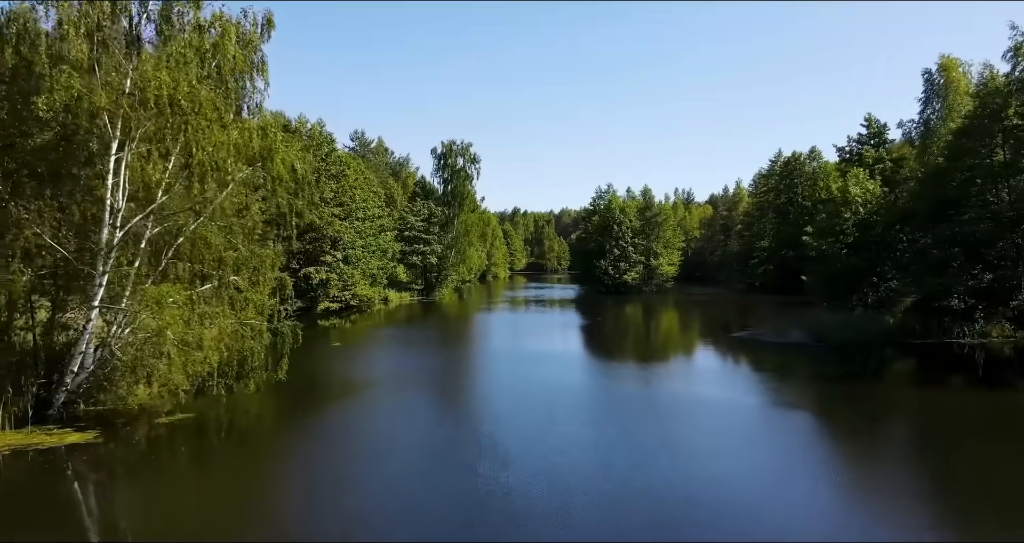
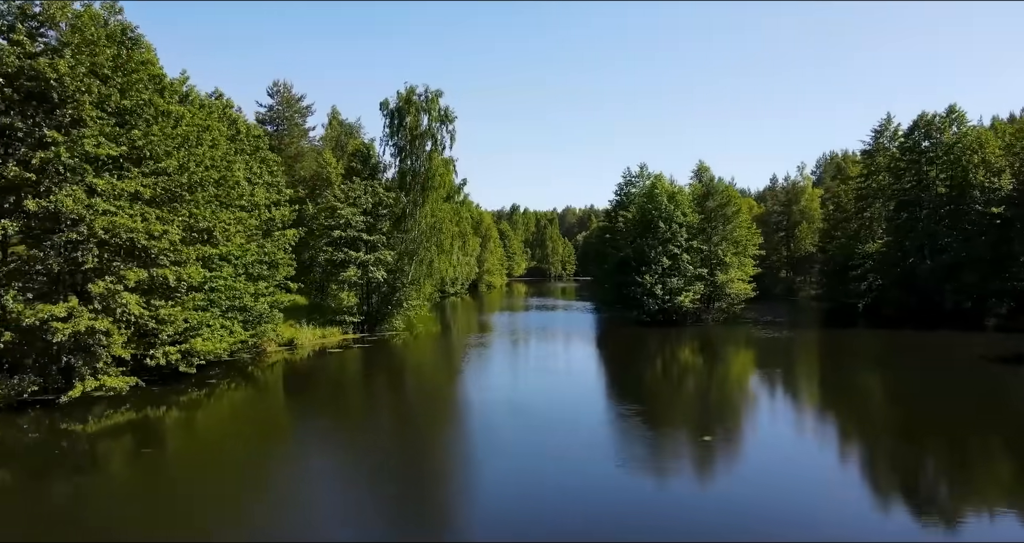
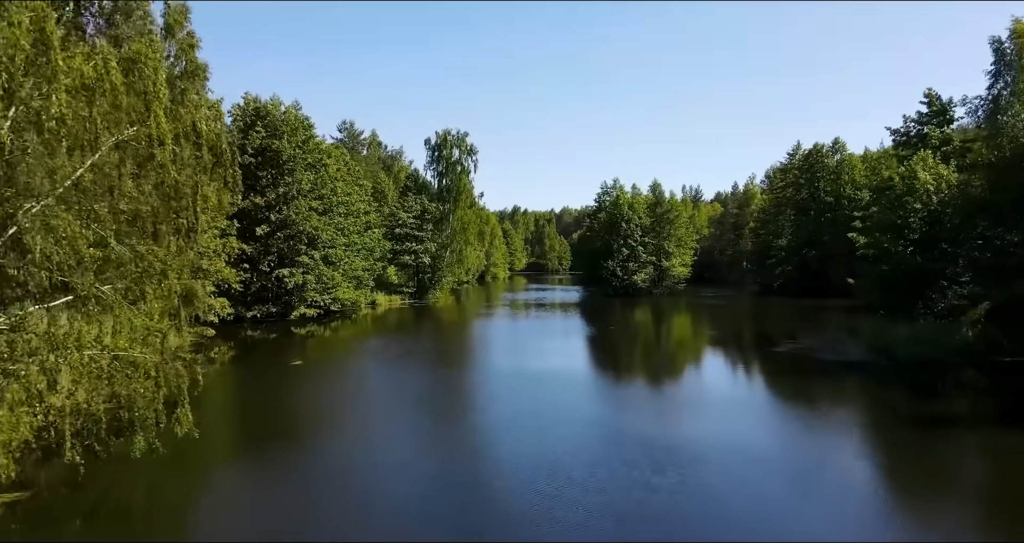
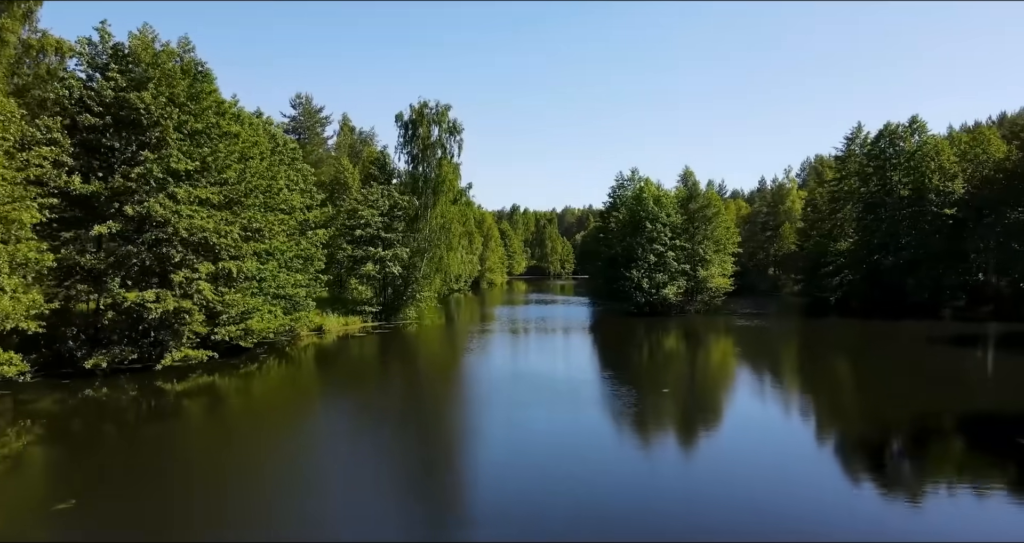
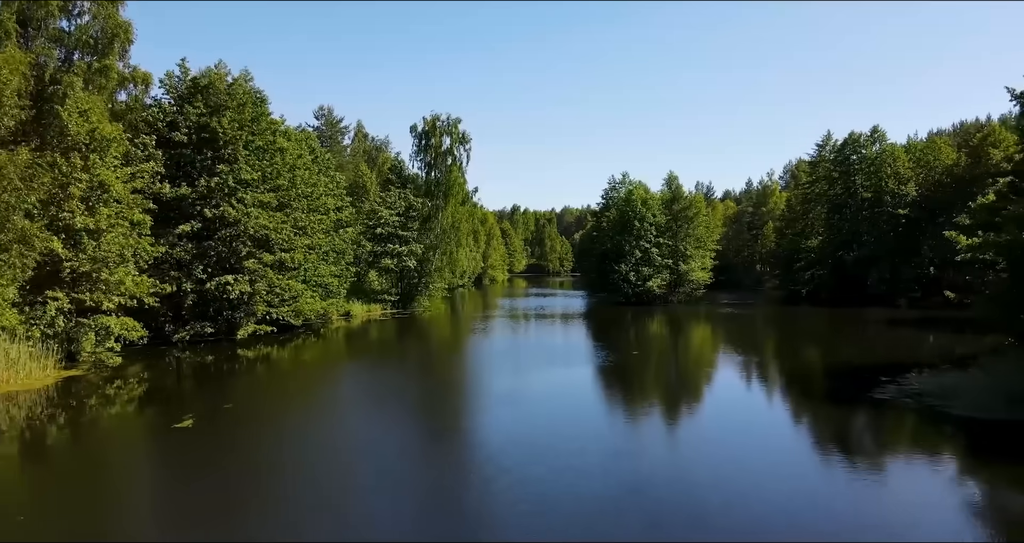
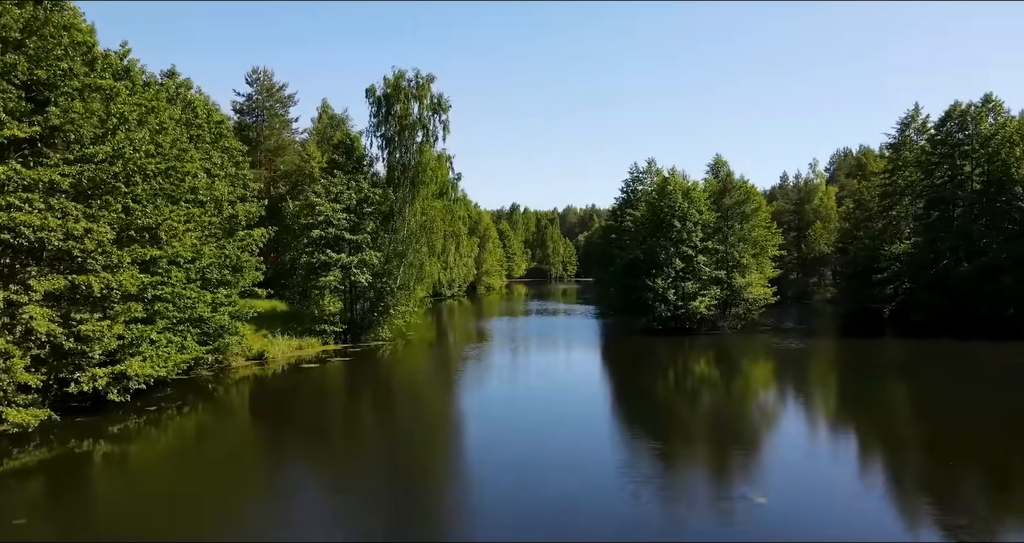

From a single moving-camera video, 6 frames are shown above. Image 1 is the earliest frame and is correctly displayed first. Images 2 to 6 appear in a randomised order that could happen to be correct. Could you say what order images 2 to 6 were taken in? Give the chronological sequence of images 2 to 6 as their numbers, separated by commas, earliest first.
3, 5, 4, 2, 6
